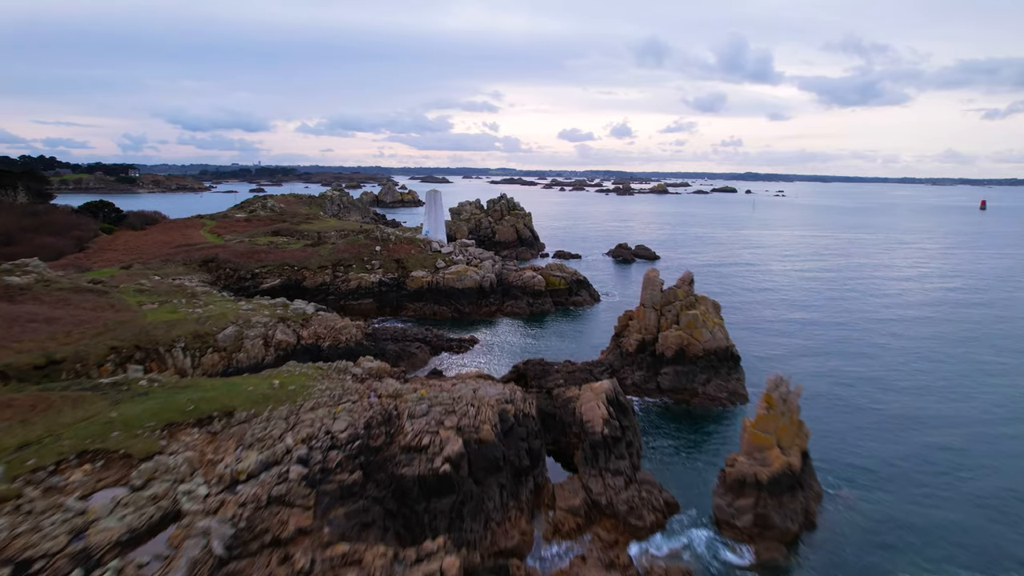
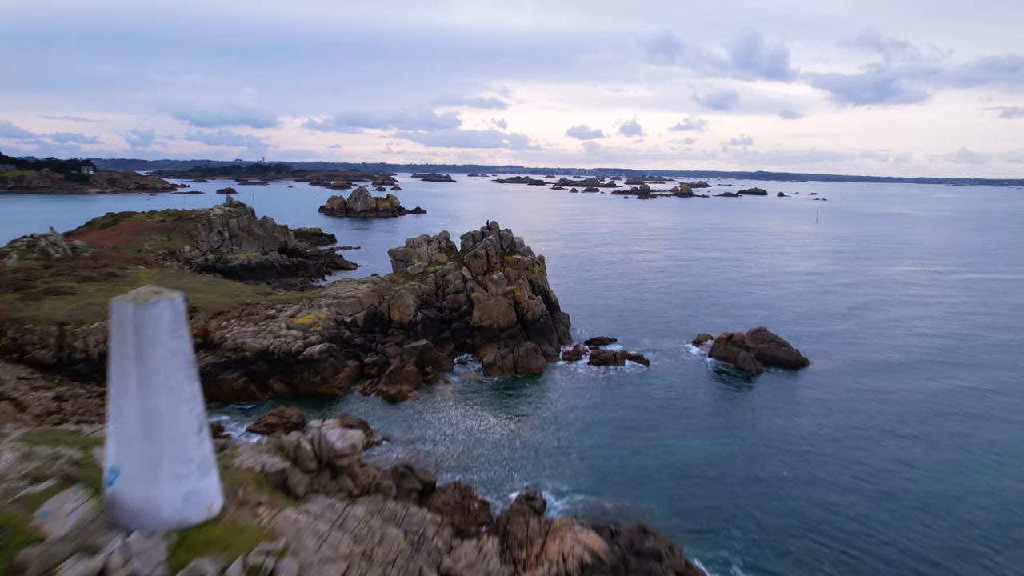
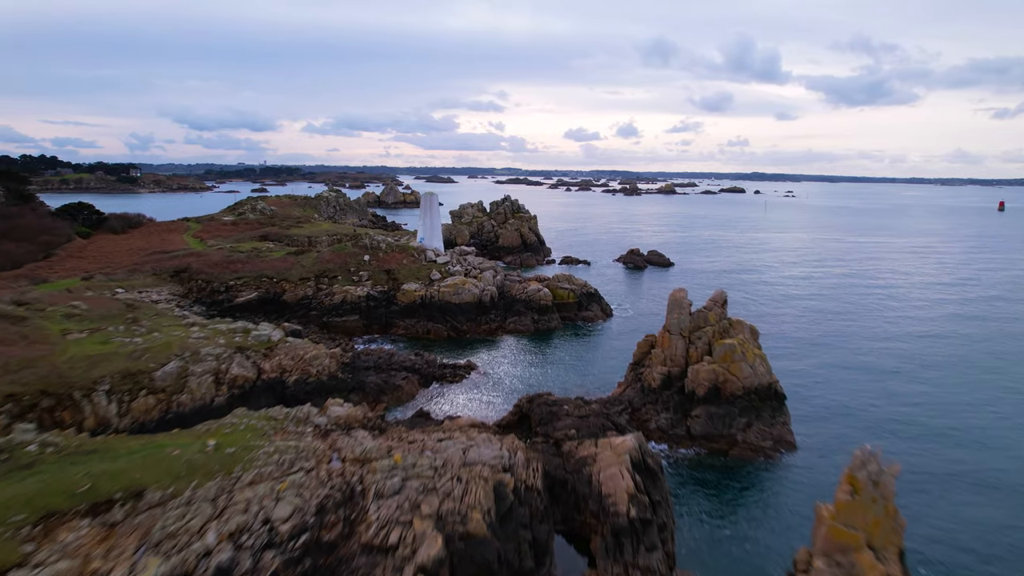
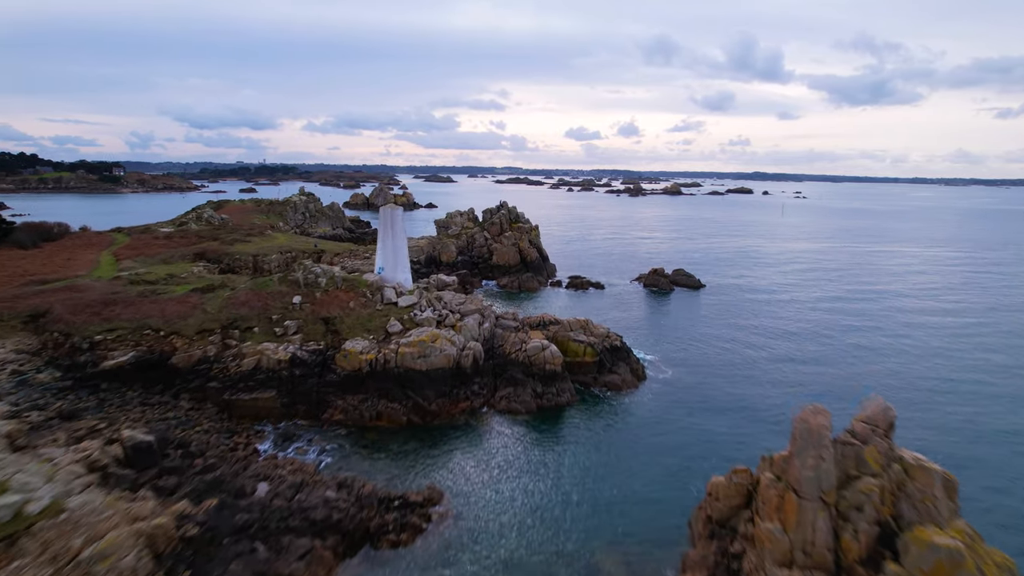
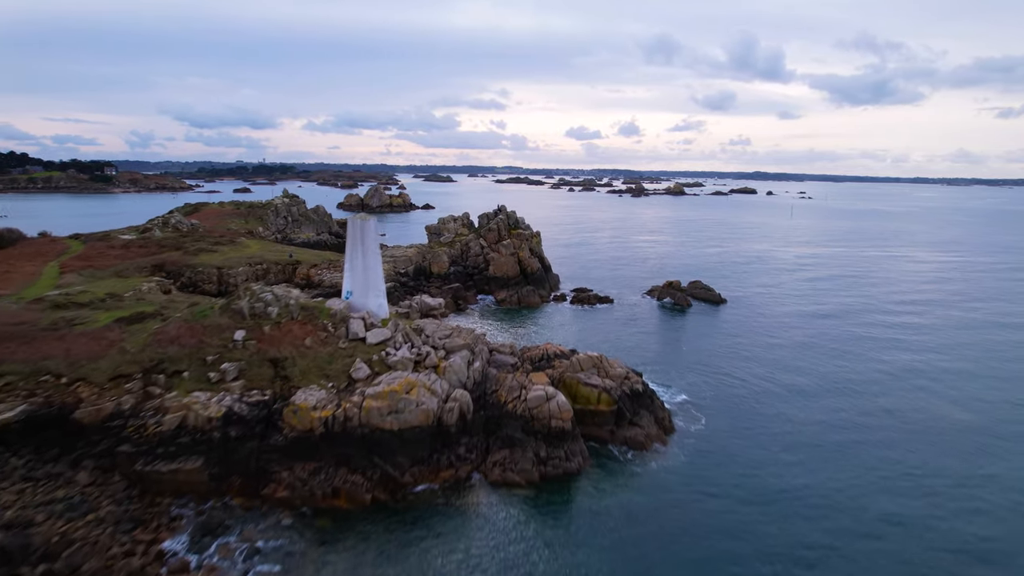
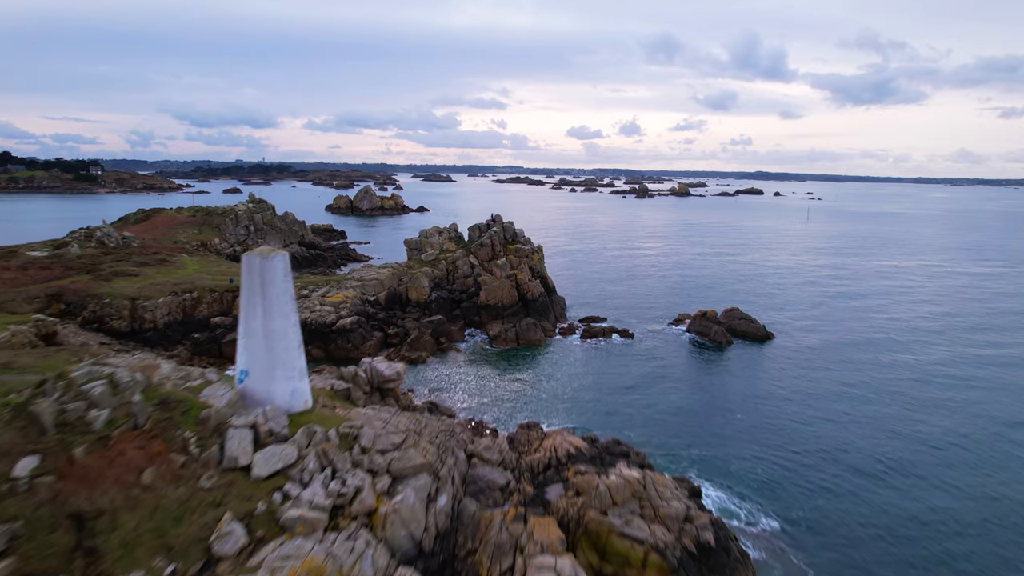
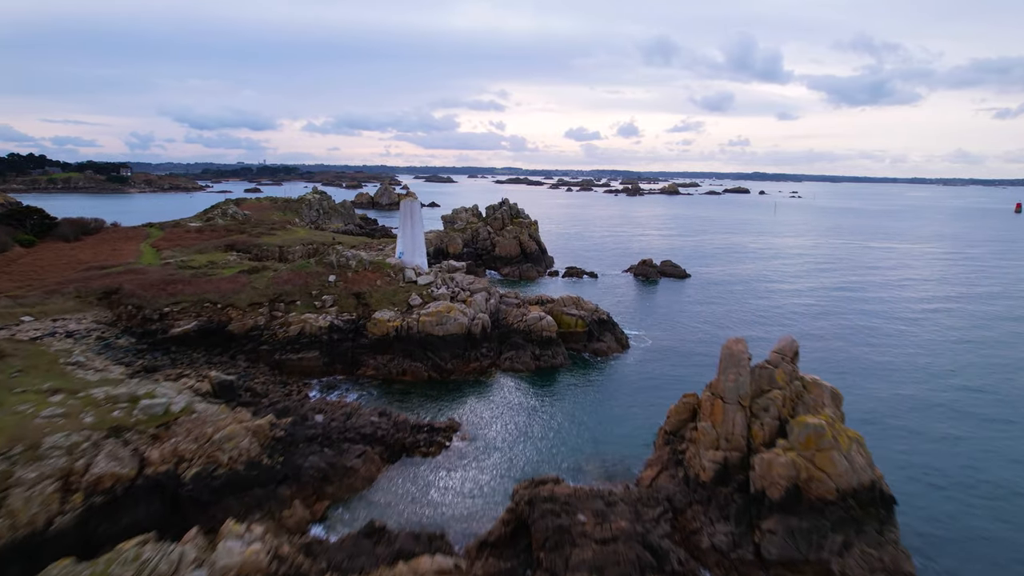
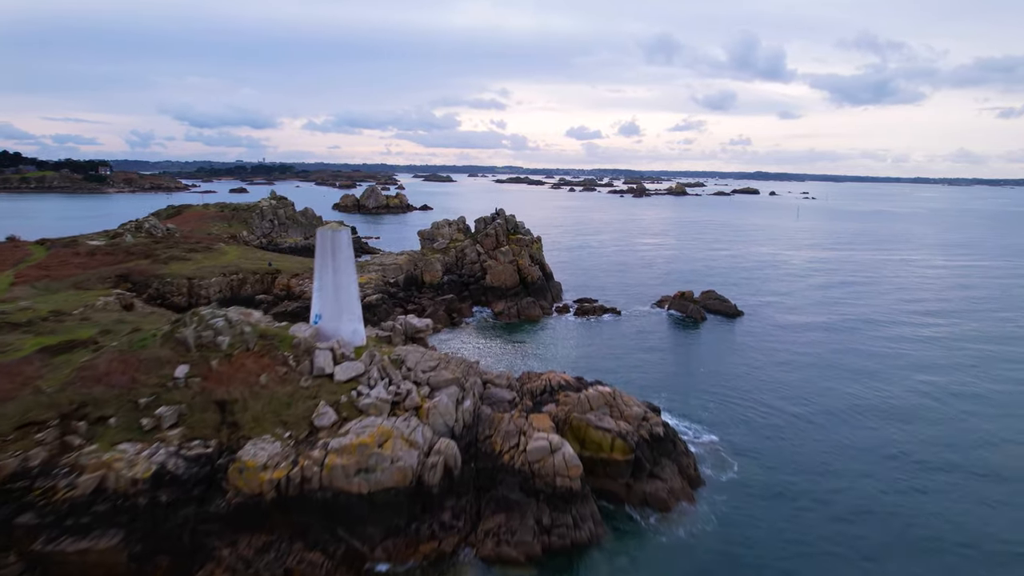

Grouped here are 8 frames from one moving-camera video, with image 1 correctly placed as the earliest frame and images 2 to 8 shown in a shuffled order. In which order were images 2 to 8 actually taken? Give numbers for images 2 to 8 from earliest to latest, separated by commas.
3, 7, 4, 5, 8, 6, 2
